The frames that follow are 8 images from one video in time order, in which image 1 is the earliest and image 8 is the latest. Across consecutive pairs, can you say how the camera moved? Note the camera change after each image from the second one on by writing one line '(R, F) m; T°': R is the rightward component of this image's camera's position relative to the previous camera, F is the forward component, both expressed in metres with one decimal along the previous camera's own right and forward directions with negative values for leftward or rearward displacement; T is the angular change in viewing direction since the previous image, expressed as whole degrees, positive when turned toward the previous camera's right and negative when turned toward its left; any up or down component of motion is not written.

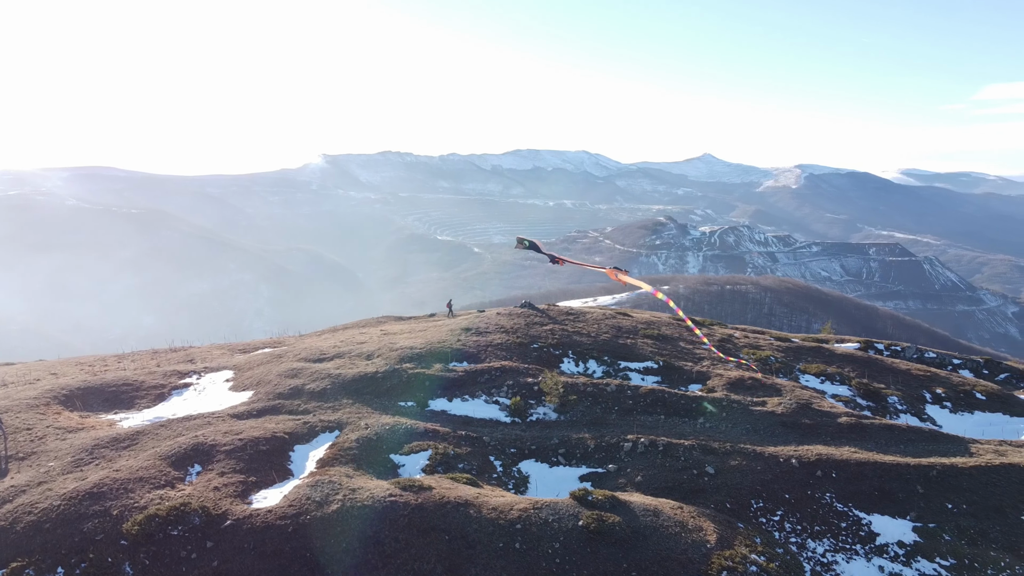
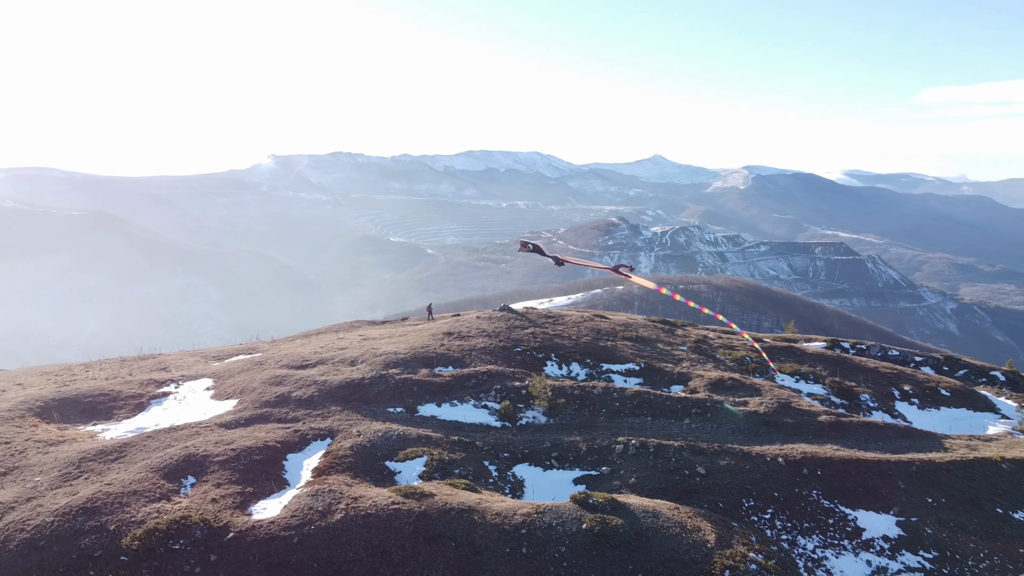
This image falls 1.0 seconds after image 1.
(-1.8, 0.0) m; +3°
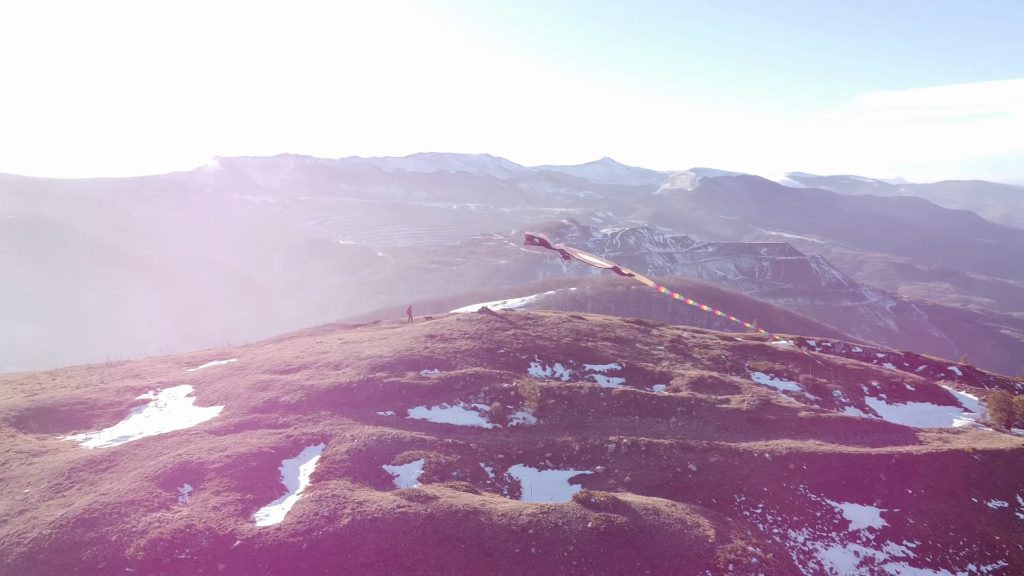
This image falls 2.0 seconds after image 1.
(-2.0, -0.1) m; +3°
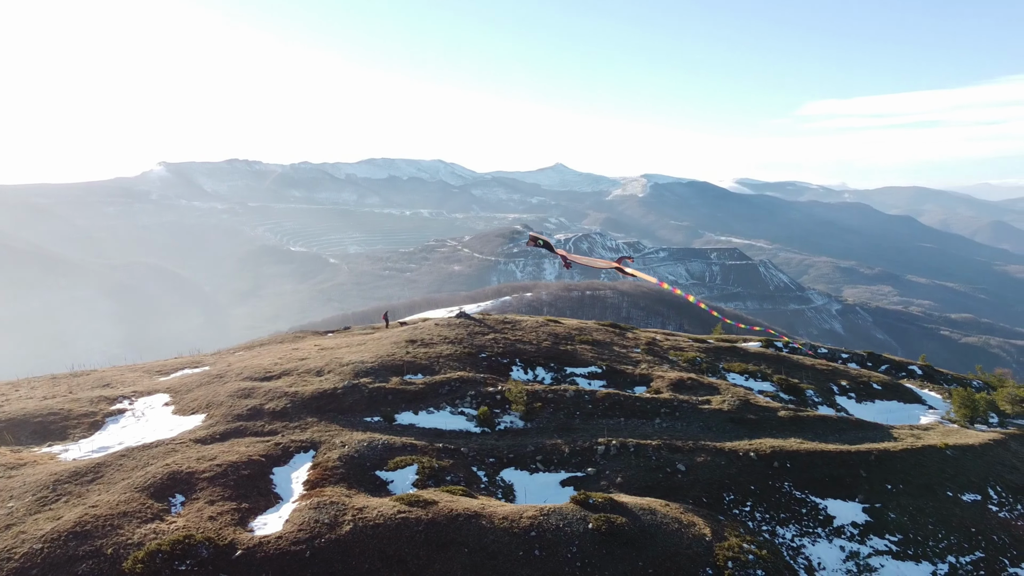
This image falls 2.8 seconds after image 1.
(-1.7, 0.0) m; +3°
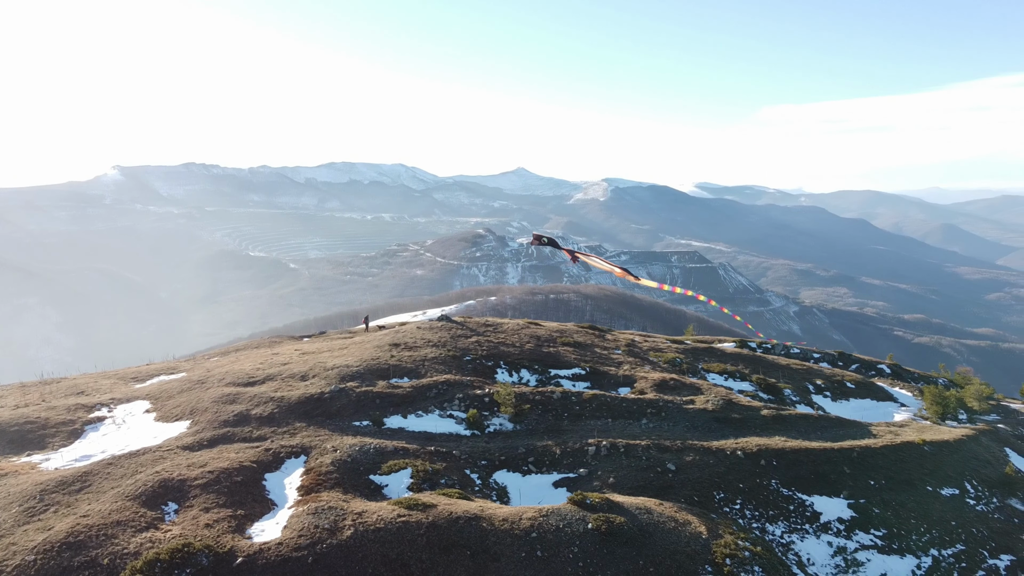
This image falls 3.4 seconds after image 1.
(-1.3, 0.0) m; +3°
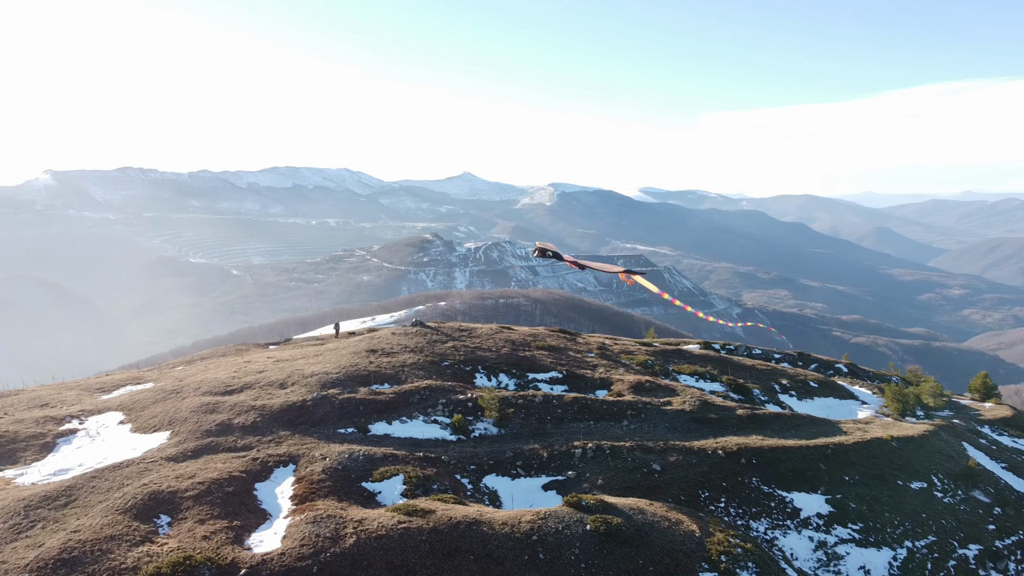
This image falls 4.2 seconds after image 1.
(-1.9, -0.1) m; +4°
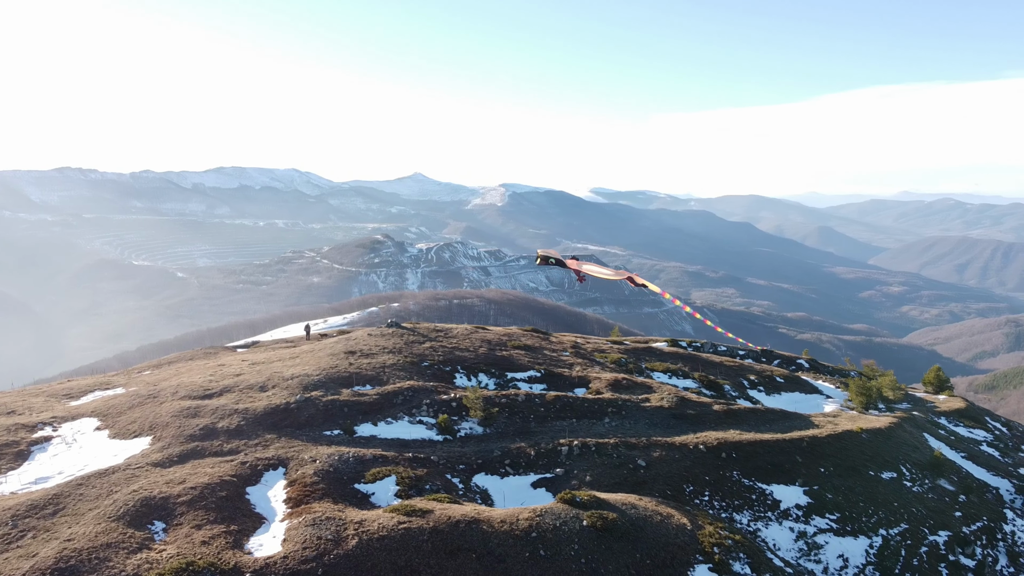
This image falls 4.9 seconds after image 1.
(-1.7, -0.2) m; +3°
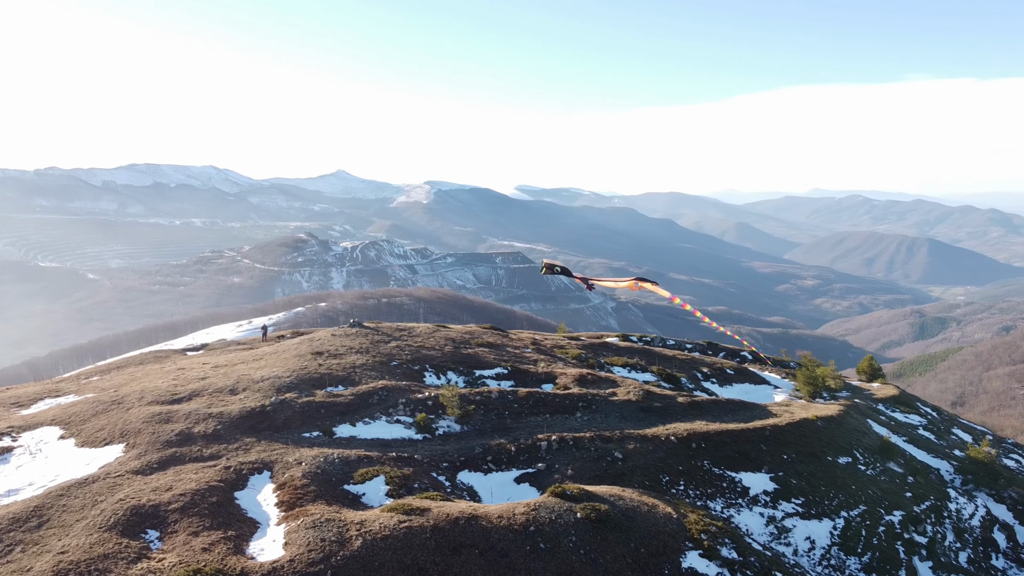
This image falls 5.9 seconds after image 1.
(-2.6, -0.3) m; +5°
